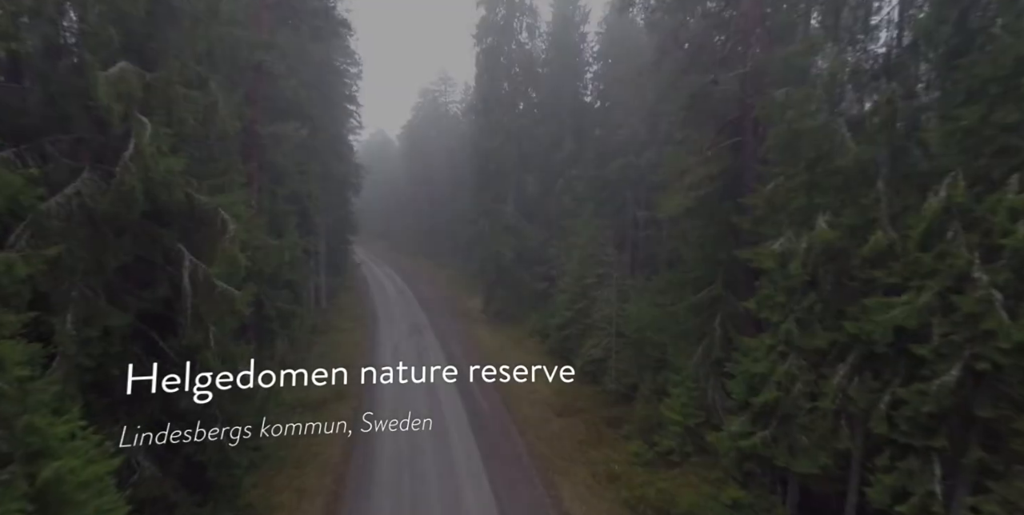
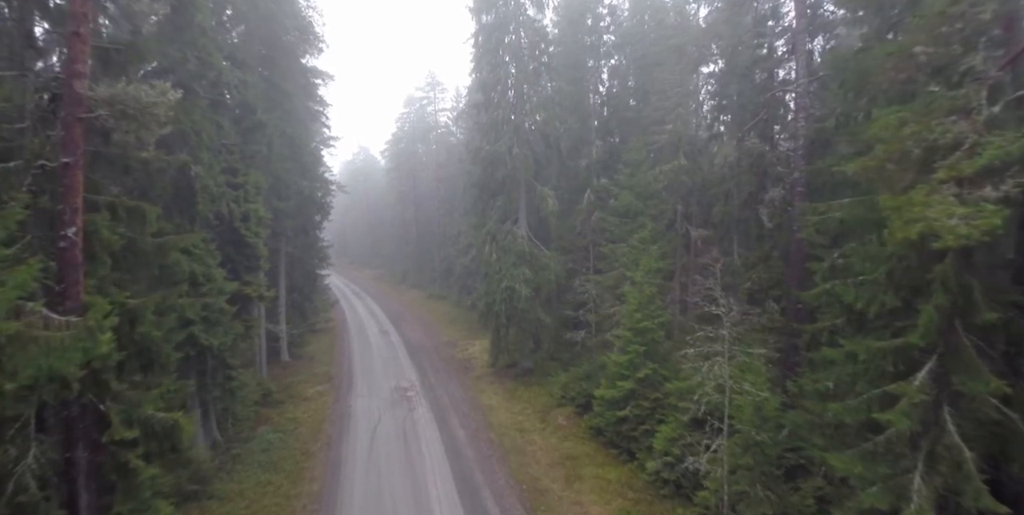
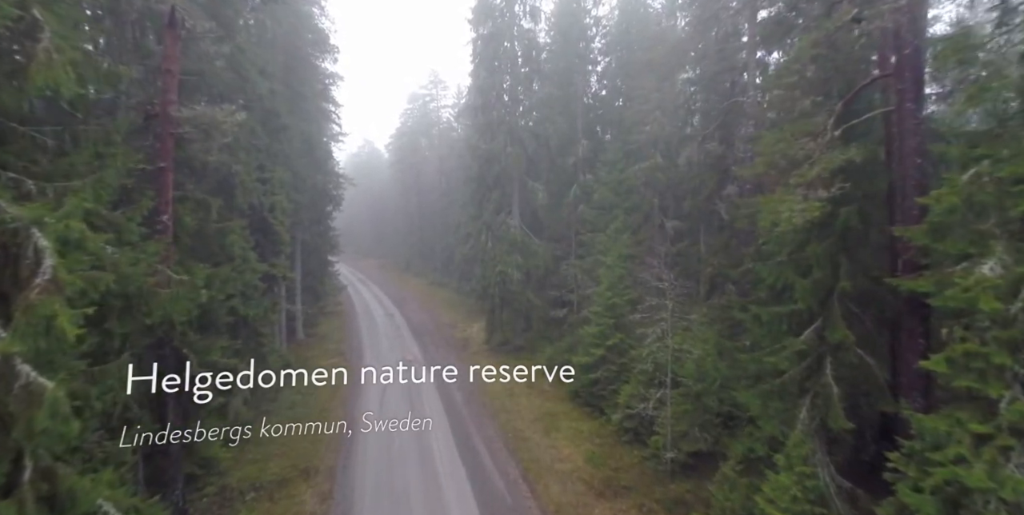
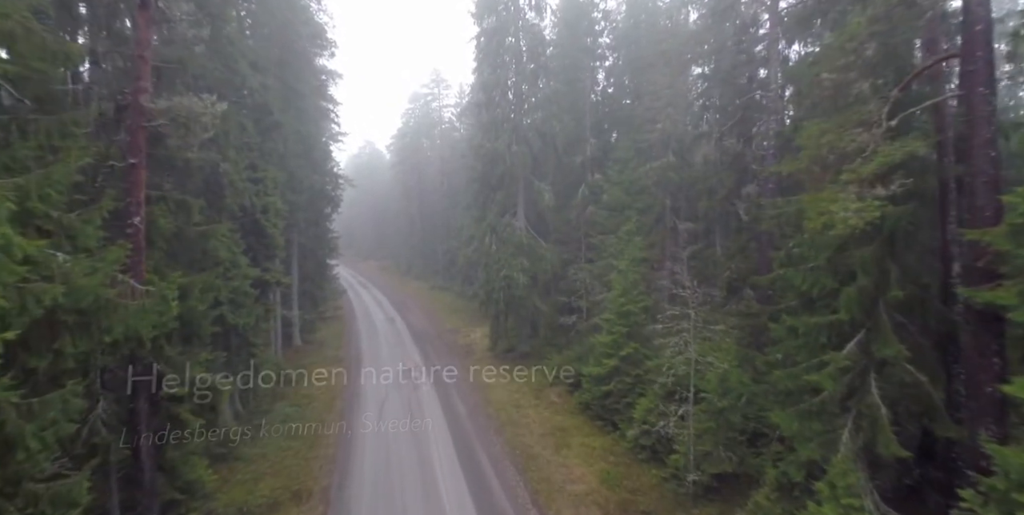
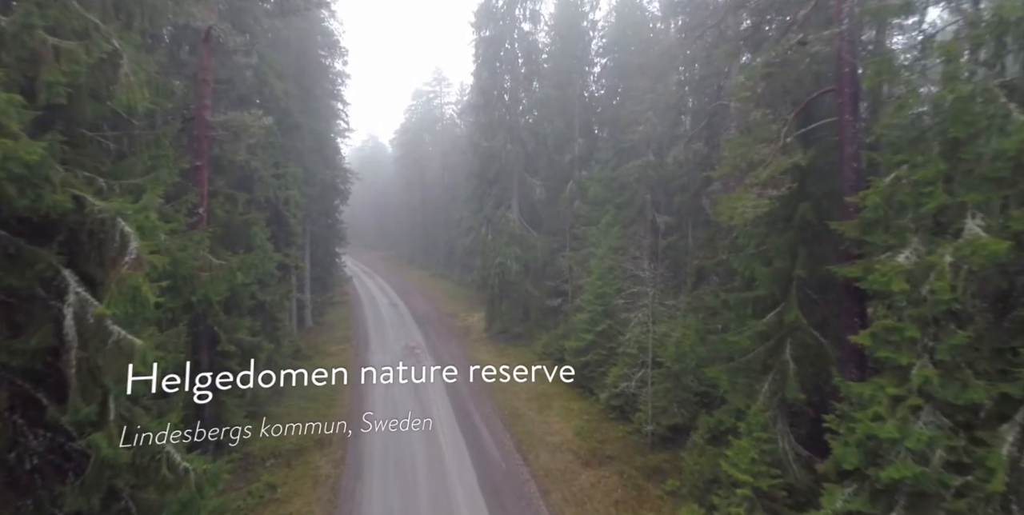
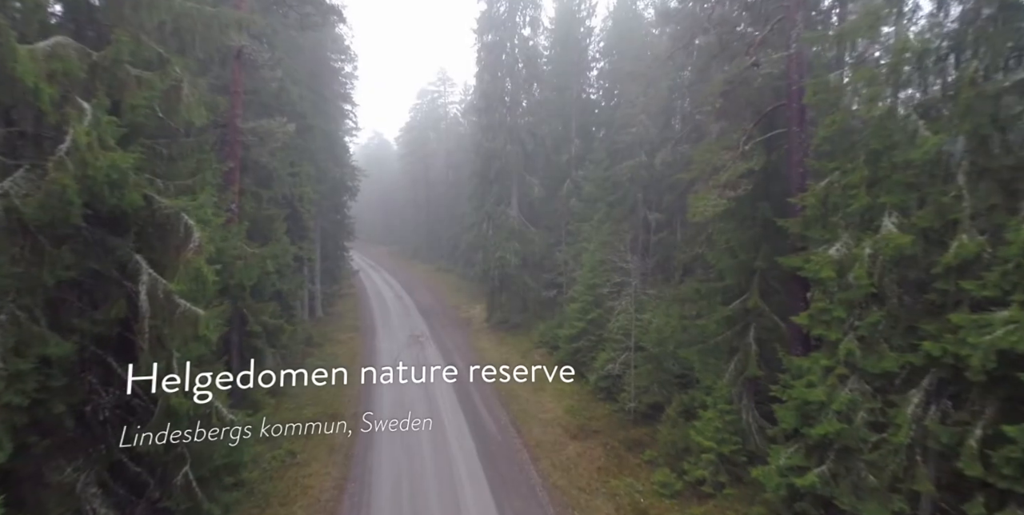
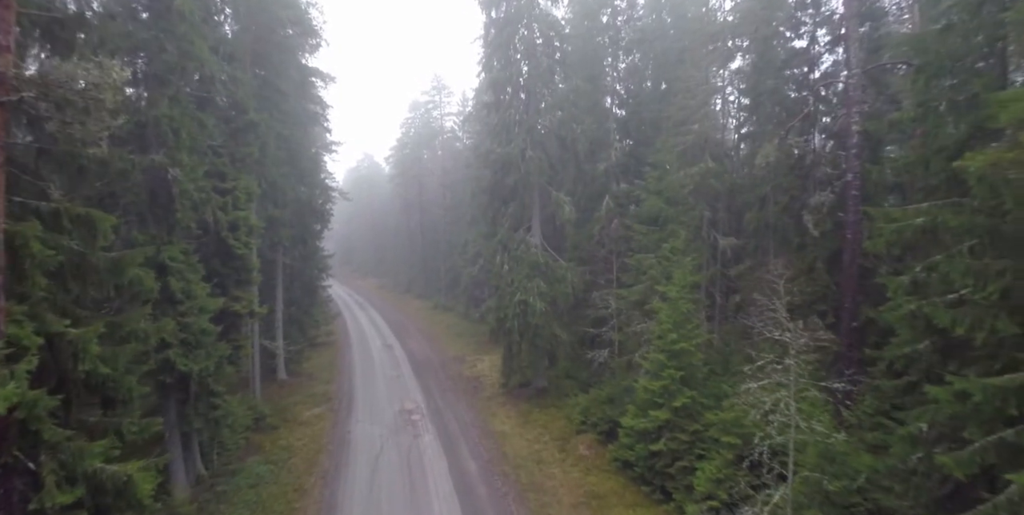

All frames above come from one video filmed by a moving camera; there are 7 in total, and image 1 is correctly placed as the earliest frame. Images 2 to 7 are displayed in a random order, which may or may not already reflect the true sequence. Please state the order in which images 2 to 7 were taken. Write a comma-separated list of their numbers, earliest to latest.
6, 5, 3, 4, 2, 7
